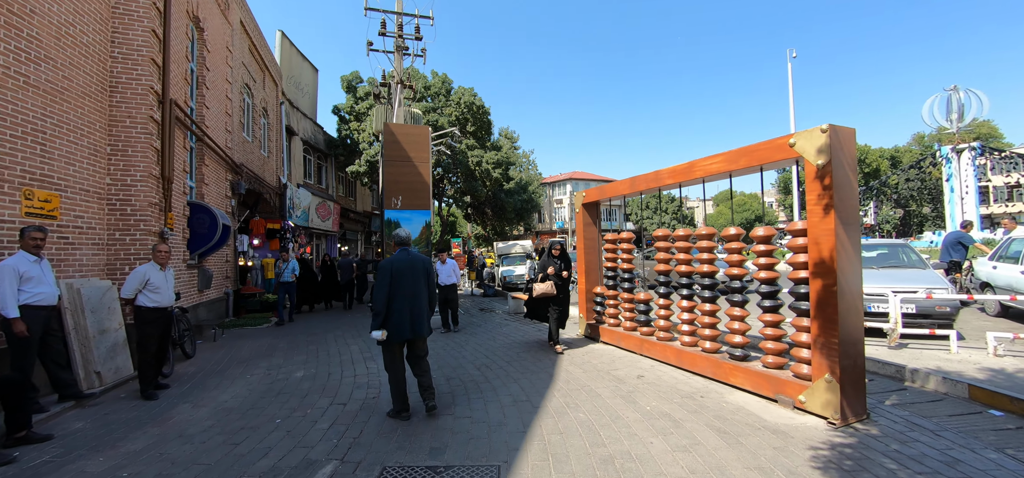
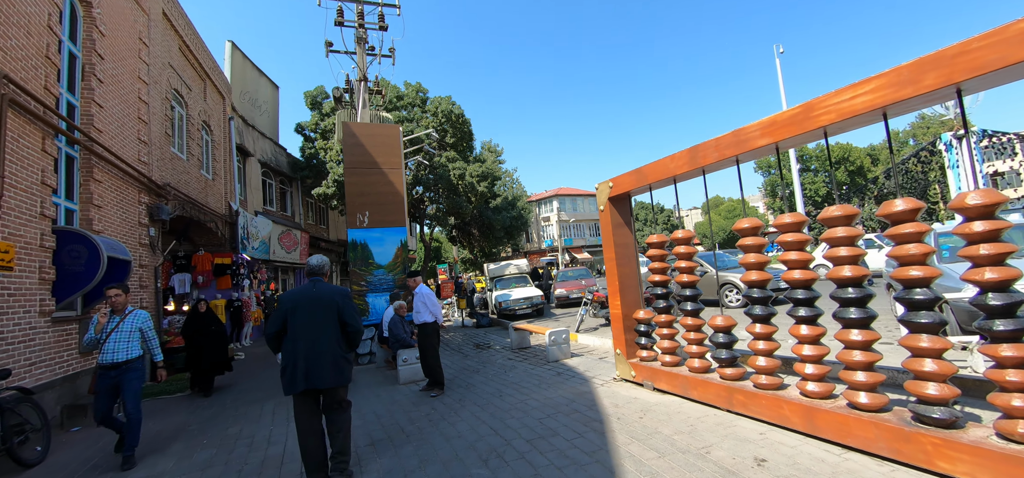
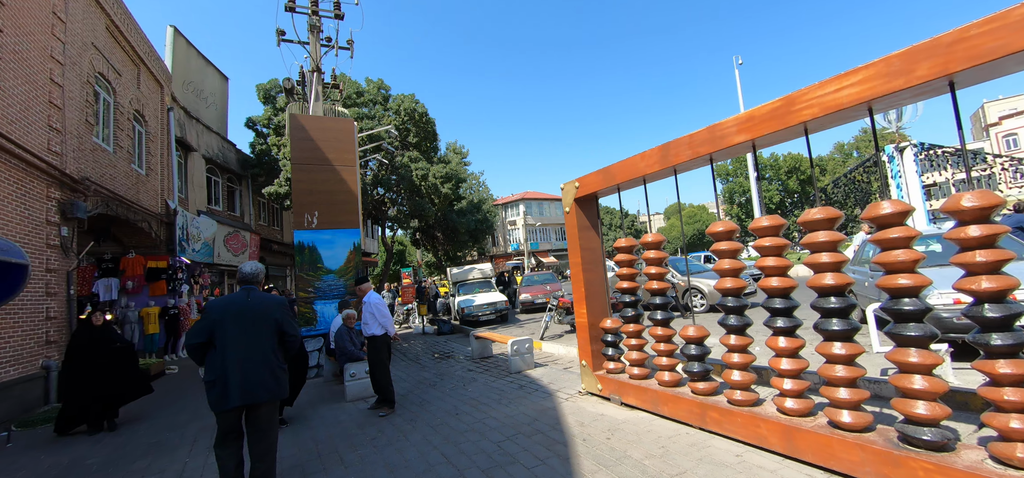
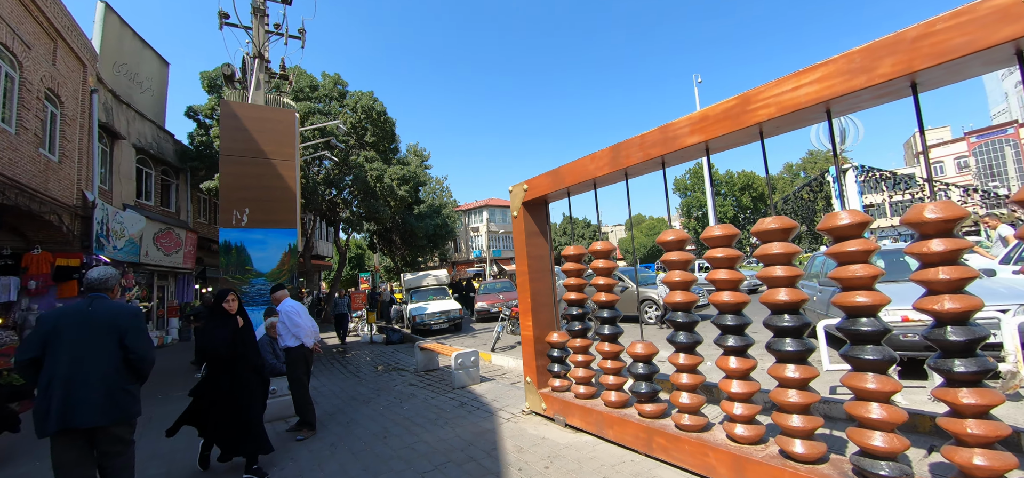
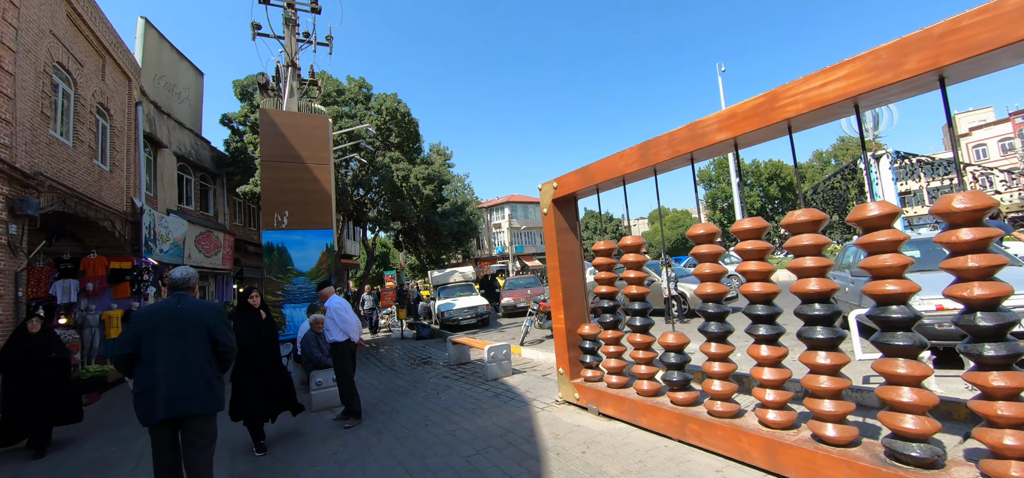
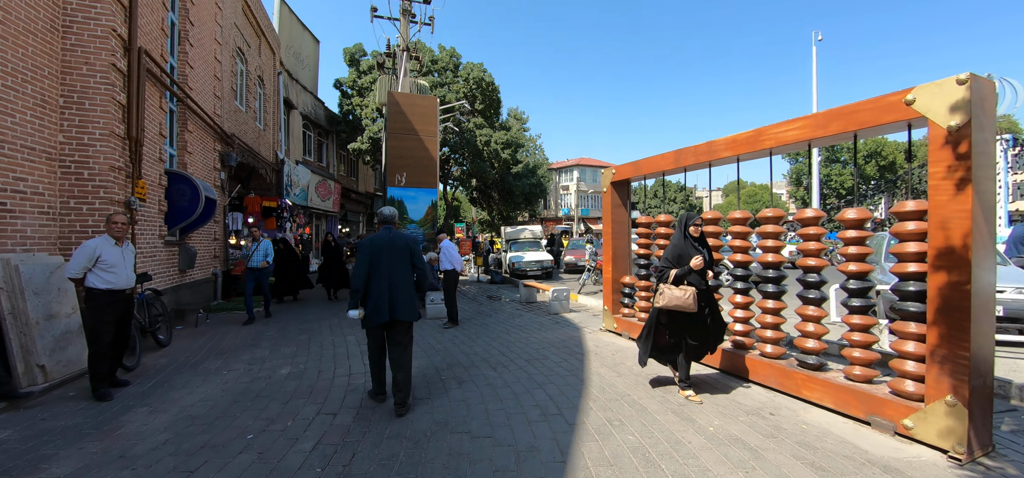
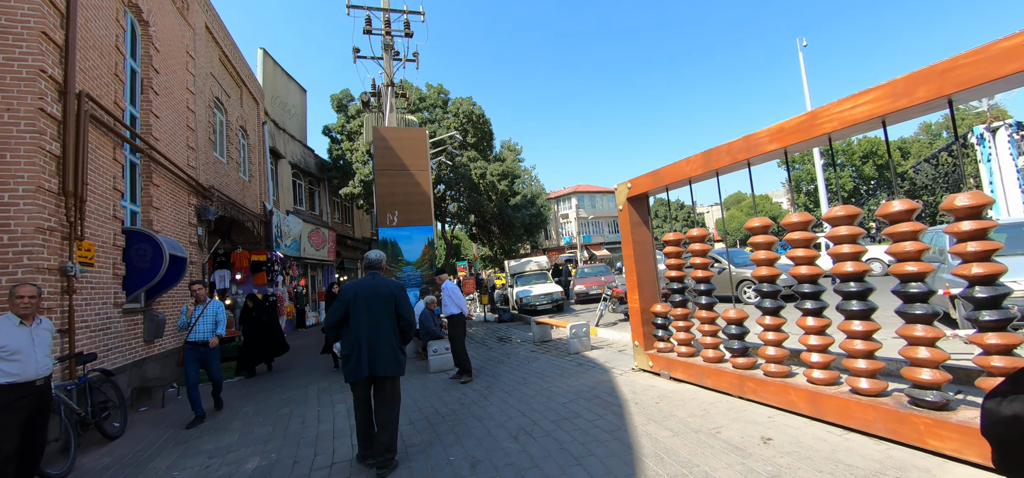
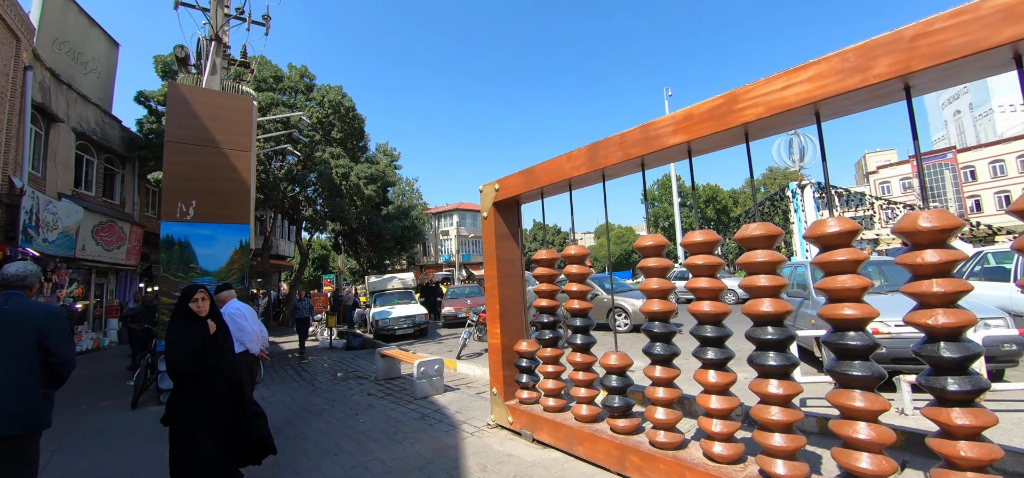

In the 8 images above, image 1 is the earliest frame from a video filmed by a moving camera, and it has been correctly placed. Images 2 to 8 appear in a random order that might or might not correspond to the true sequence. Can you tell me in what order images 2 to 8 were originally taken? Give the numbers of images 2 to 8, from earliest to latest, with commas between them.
6, 7, 2, 3, 5, 4, 8
